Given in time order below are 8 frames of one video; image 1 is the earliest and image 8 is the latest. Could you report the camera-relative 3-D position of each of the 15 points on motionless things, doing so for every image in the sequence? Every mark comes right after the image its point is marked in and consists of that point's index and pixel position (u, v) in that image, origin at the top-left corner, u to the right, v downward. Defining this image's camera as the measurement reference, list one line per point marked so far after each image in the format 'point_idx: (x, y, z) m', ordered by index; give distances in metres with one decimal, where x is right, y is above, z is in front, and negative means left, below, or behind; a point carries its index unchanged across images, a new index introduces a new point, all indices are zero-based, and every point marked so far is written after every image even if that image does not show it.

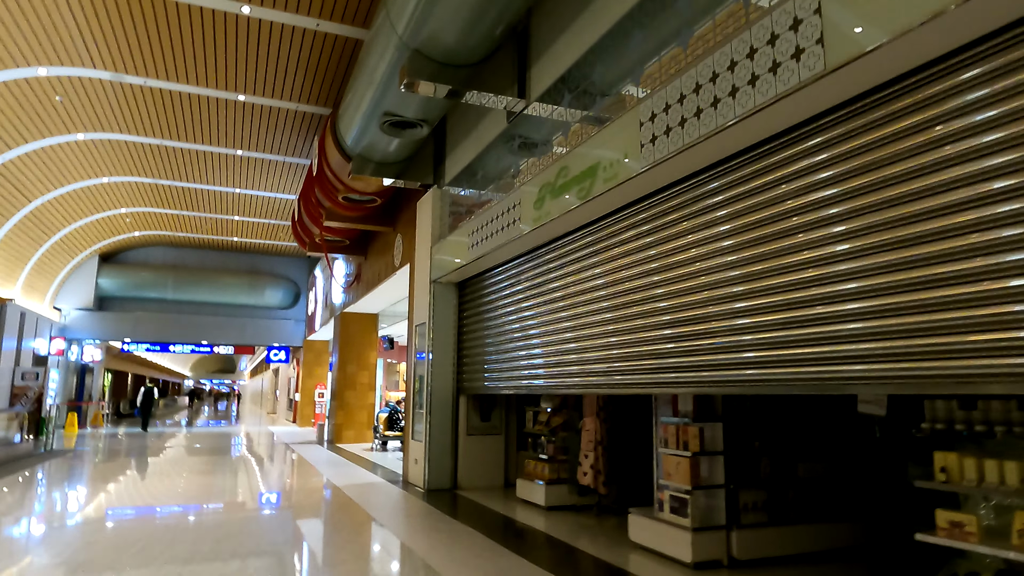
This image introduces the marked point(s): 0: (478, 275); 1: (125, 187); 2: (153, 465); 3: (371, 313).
0: (-0.3, +0.1, +6.1) m
1: (-6.6, +1.7, +11.5) m
2: (-5.5, -2.8, +10.8) m
3: (-2.5, -0.5, +11.9) m
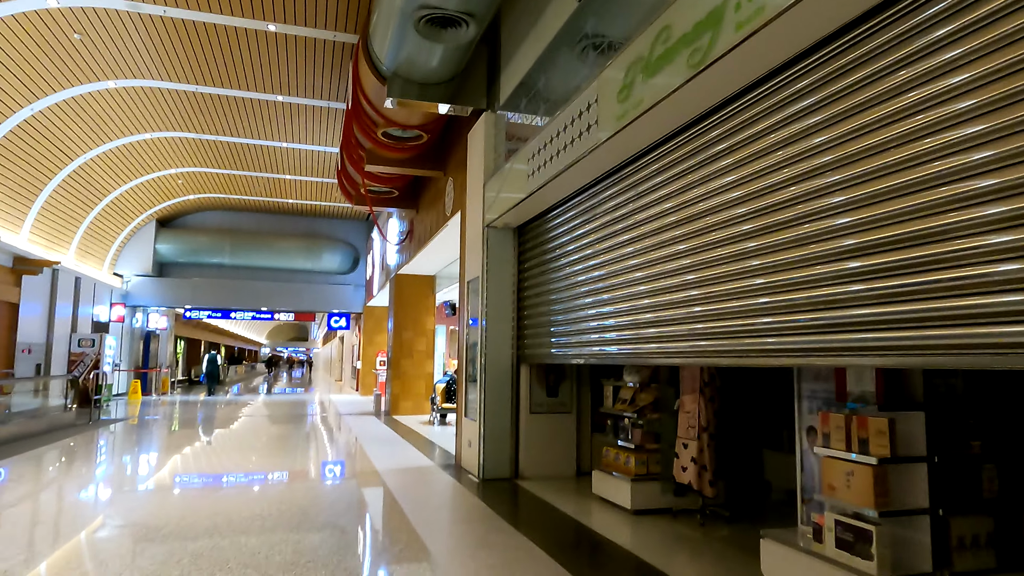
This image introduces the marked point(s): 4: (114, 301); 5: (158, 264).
0: (+0.2, +0.5, +4.9) m
1: (-5.6, +2.4, +10.9) m
2: (-4.4, -2.2, +10.2) m
3: (-1.4, +0.2, +10.9) m
4: (-8.7, -0.3, +14.6) m
5: (-8.2, +0.5, +15.5) m
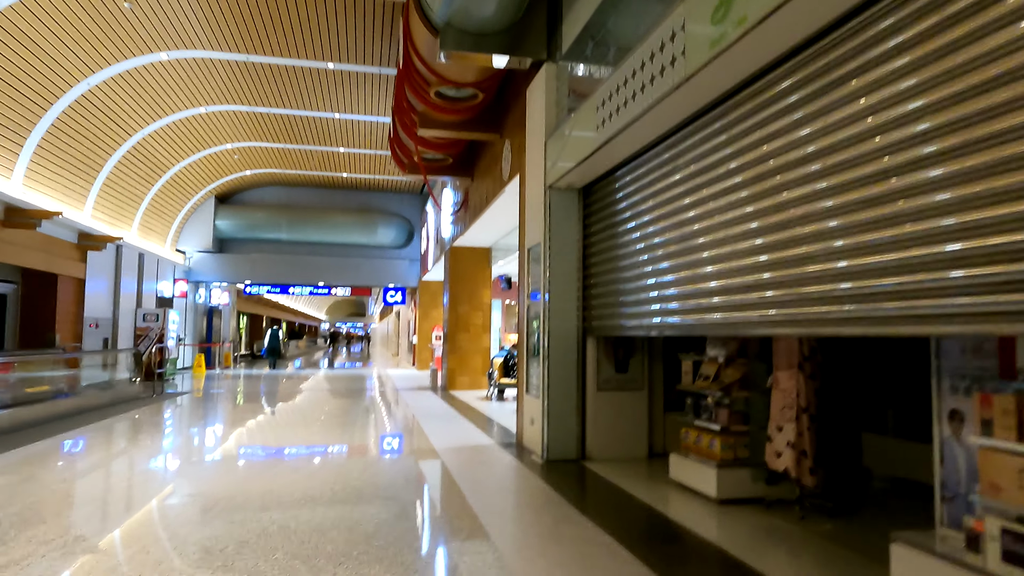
0: (+0.7, +0.8, +4.5) m
1: (-4.6, +2.8, +10.8) m
2: (-3.5, -1.8, +10.3) m
3: (-0.4, +0.7, +10.6) m
4: (-7.5, +0.3, +14.9) m
5: (-6.9, +1.1, +15.7) m
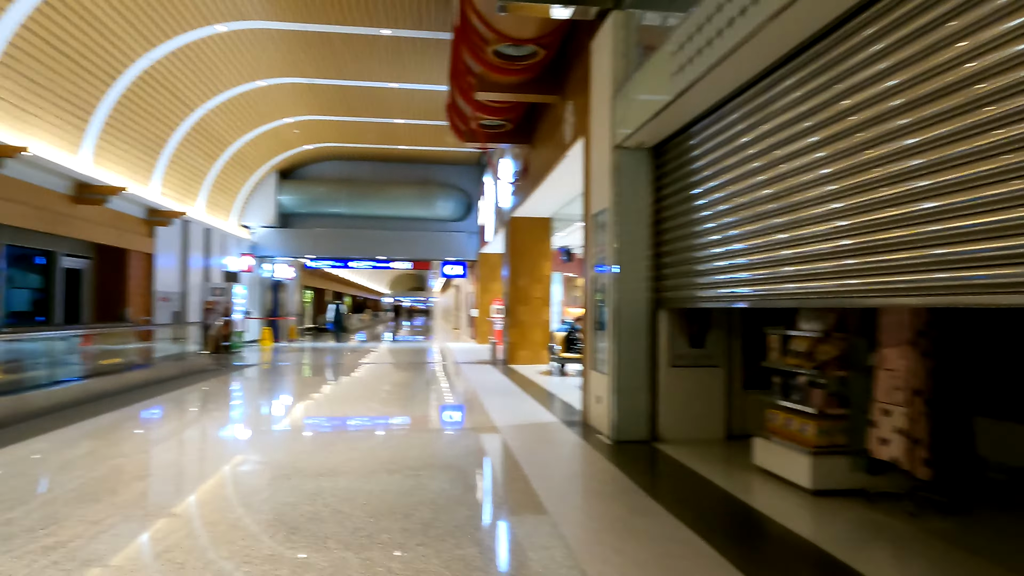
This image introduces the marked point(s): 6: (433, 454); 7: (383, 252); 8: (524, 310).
0: (+1.1, +1.0, +4.1) m
1: (-3.7, +3.2, +10.8) m
2: (-2.6, -1.4, +10.3) m
3: (+0.5, +1.1, +10.3) m
4: (-6.1, +0.8, +15.2) m
5: (-5.5, +1.7, +15.9) m
6: (-0.5, -1.1, +4.6) m
7: (-3.1, +0.9, +16.1) m
8: (+0.2, -0.3, +10.4) m
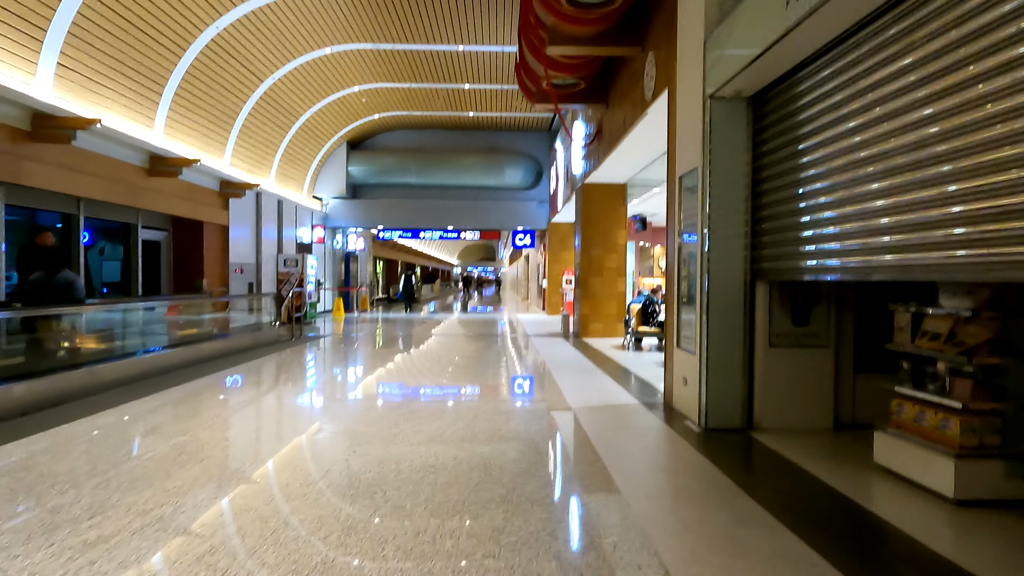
0: (+1.5, +1.1, +3.5) m
1: (-2.6, +3.7, +10.6) m
2: (-1.5, -1.0, +10.2) m
3: (+1.6, +1.5, +9.7) m
4: (-4.5, +1.5, +15.3) m
5: (-3.8, +2.4, +15.9) m
6: (0.0, -0.9, +4.3) m
7: (-1.4, +1.6, +15.9) m
8: (+1.3, +0.1, +9.9) m
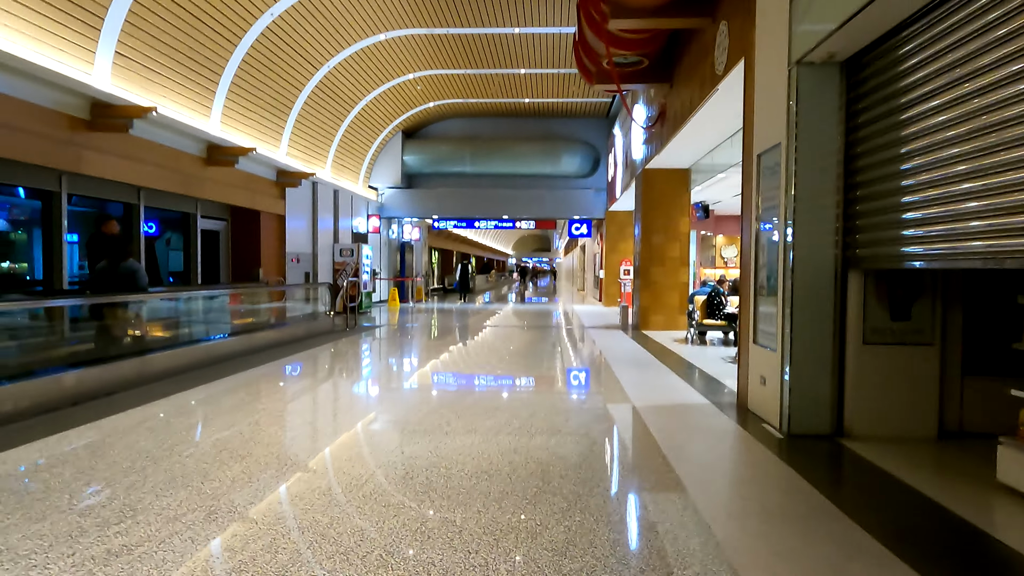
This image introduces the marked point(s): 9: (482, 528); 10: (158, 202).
0: (+1.8, +1.2, +3.1) m
1: (-1.7, +3.8, +10.4) m
2: (-0.7, -0.8, +10.0) m
3: (+2.4, +1.7, +9.2) m
4: (-3.3, +1.7, +15.3) m
5: (-2.5, +2.7, +15.8) m
6: (+0.3, -0.9, +4.0) m
7: (-0.1, +1.8, +15.6) m
8: (+2.1, +0.2, +9.5) m
9: (-0.1, -1.0, +2.5) m
10: (-4.3, +1.0, +8.0) m
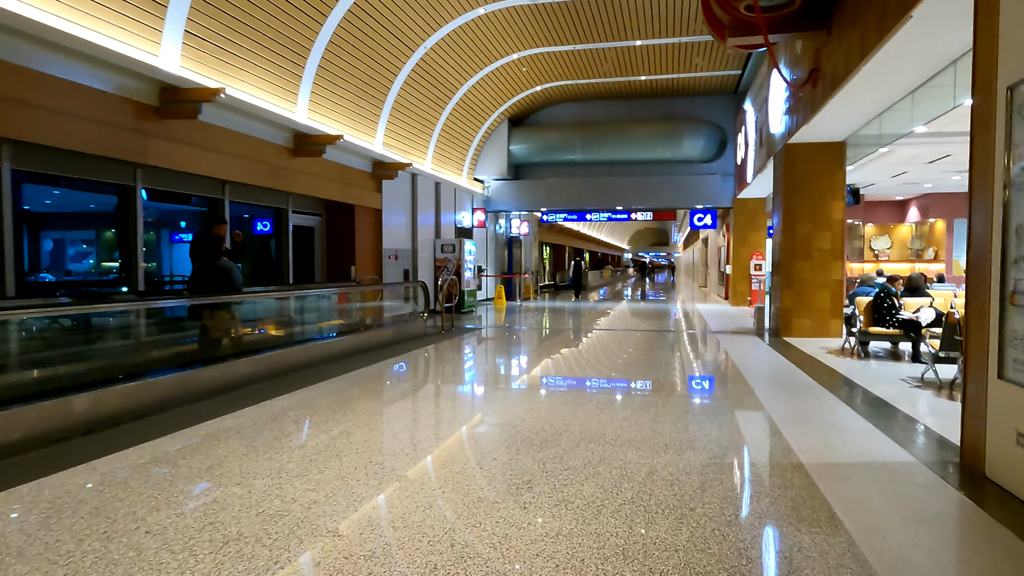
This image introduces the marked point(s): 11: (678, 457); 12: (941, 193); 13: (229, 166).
0: (+2.1, +1.2, +1.7) m
1: (-0.1, +3.8, +9.4) m
2: (+0.9, -0.8, +8.9) m
3: (+3.7, +1.7, +7.6) m
4: (-0.8, +1.8, +14.6) m
5: (0.0, +2.7, +15.0) m
6: (+0.8, -0.9, +2.9) m
7: (+2.4, +1.9, +14.4) m
8: (+3.5, +0.3, +7.9) m
9: (+0.1, -1.0, +1.4) m
10: (-3.0, +1.0, +7.6) m
11: (+0.7, -0.9, +3.0) m
12: (+8.3, +1.8, +12.8) m
13: (-2.9, +1.2, +6.7) m
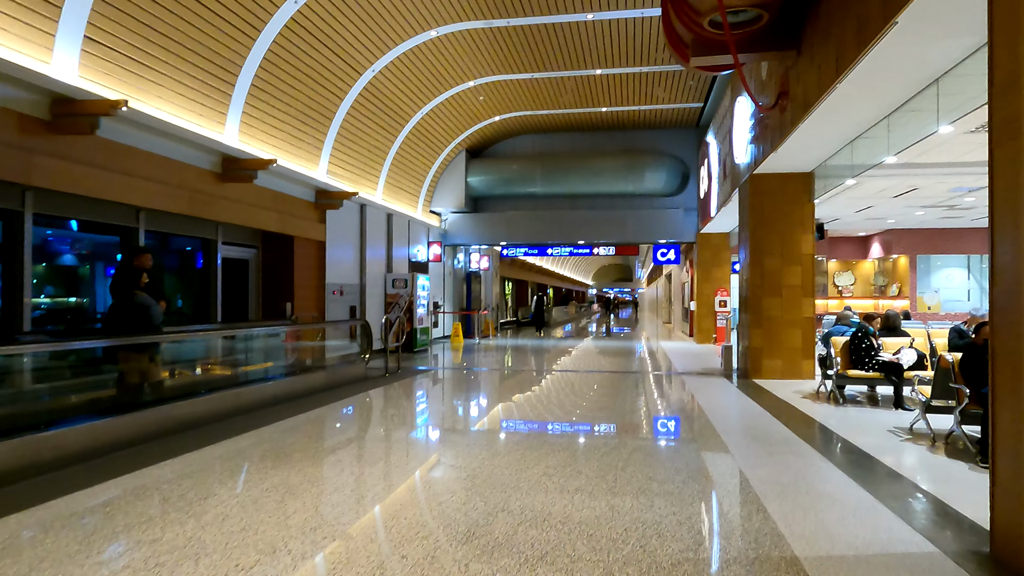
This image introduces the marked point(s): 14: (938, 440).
0: (+1.8, +1.1, +1.2) m
1: (-0.7, +3.3, +9.0) m
2: (+0.3, -1.3, +8.3) m
3: (+3.2, +1.3, +7.3) m
4: (-1.7, +1.0, +14.0) m
5: (-0.9, +1.9, +14.4) m
6: (+0.5, -1.0, +2.2) m
7: (+1.5, +1.1, +13.9) m
8: (+2.9, -0.2, +7.5) m
9: (-0.1, -1.1, +0.7) m
10: (-3.5, +0.6, +6.8) m
11: (+0.5, -1.0, +2.4) m
12: (+7.5, +1.1, +12.7) m
13: (-3.3, +0.9, +6.0) m
14: (+2.9, -1.0, +4.5) m
